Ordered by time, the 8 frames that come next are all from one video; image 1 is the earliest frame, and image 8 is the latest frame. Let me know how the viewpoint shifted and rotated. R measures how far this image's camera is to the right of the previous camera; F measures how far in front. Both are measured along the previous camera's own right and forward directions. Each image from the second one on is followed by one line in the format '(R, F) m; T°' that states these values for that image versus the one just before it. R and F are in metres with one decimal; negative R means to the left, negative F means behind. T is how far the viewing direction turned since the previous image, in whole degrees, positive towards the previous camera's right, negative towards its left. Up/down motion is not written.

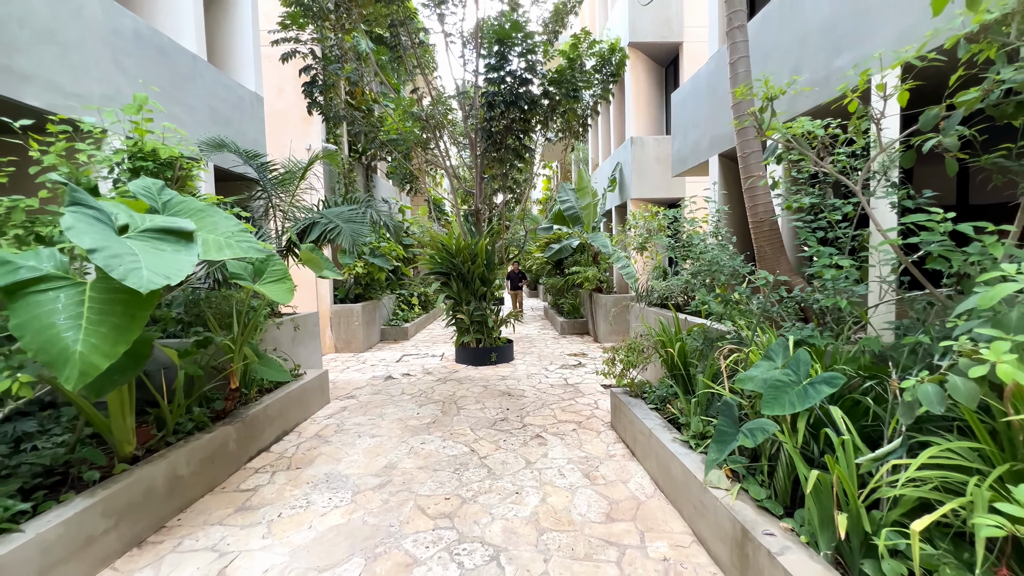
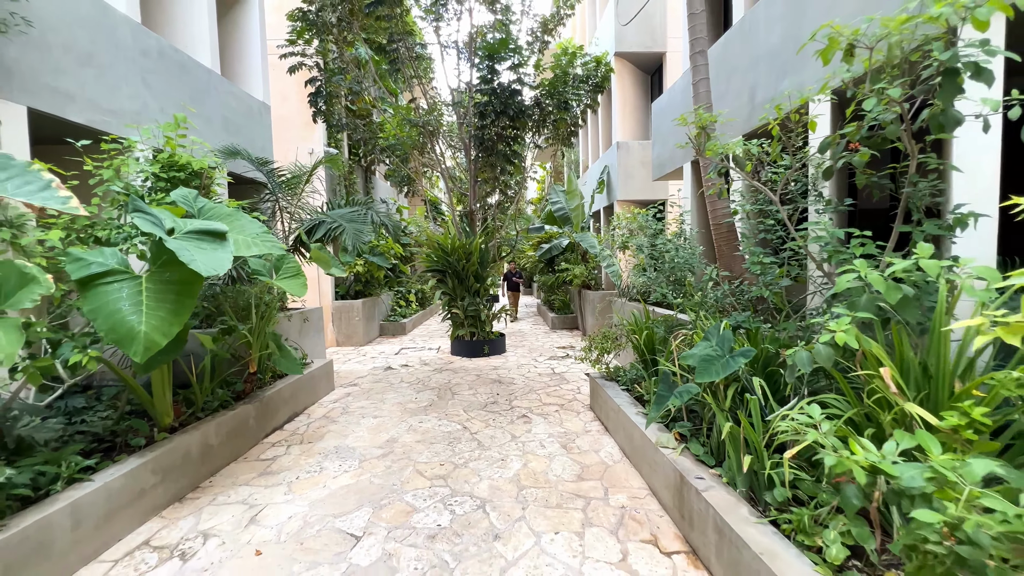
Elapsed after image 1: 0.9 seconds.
(+0.1, -0.4) m; 0°
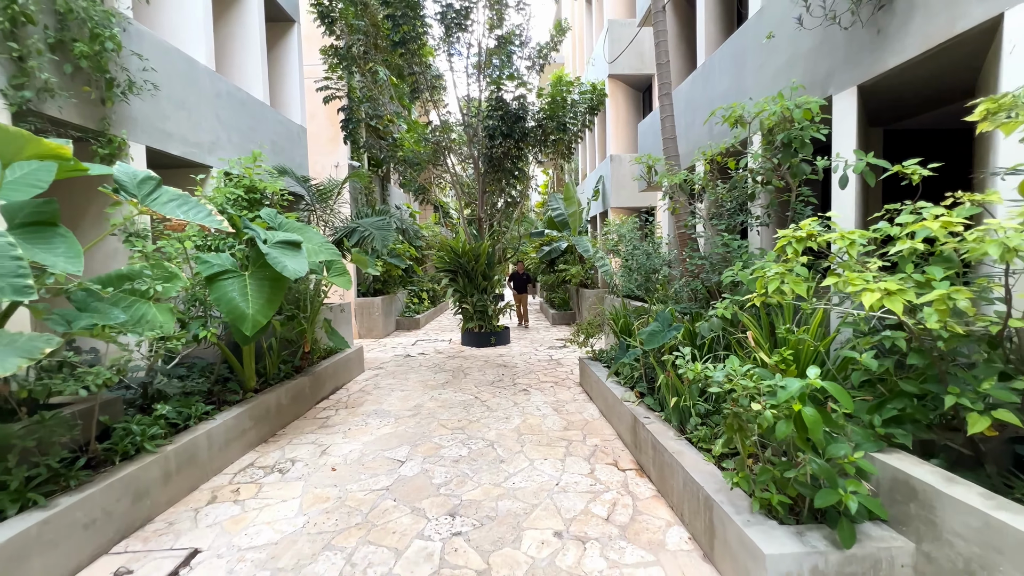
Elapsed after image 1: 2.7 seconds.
(0.0, -0.9) m; -1°
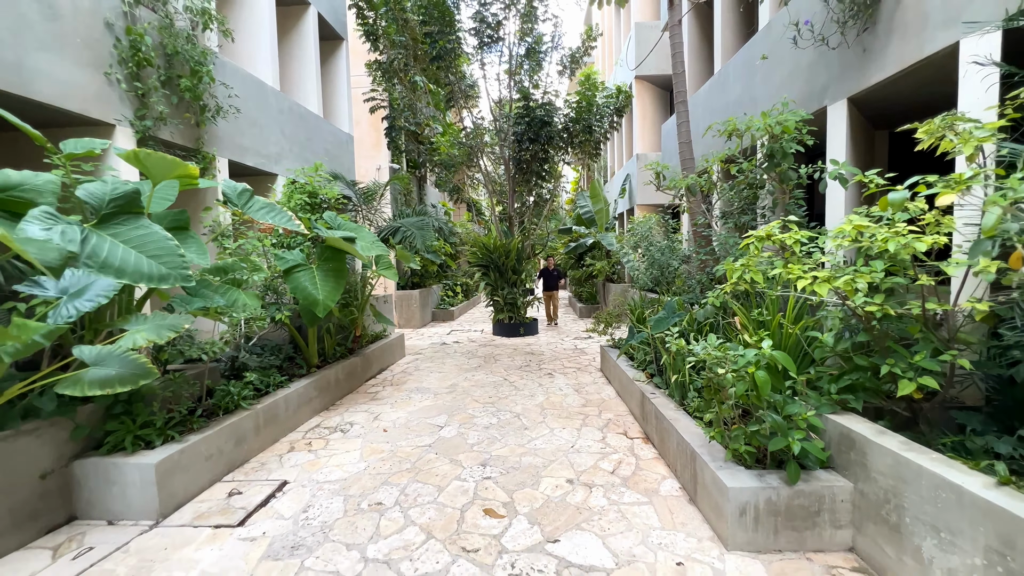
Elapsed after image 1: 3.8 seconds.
(+0.1, -0.5) m; -4°
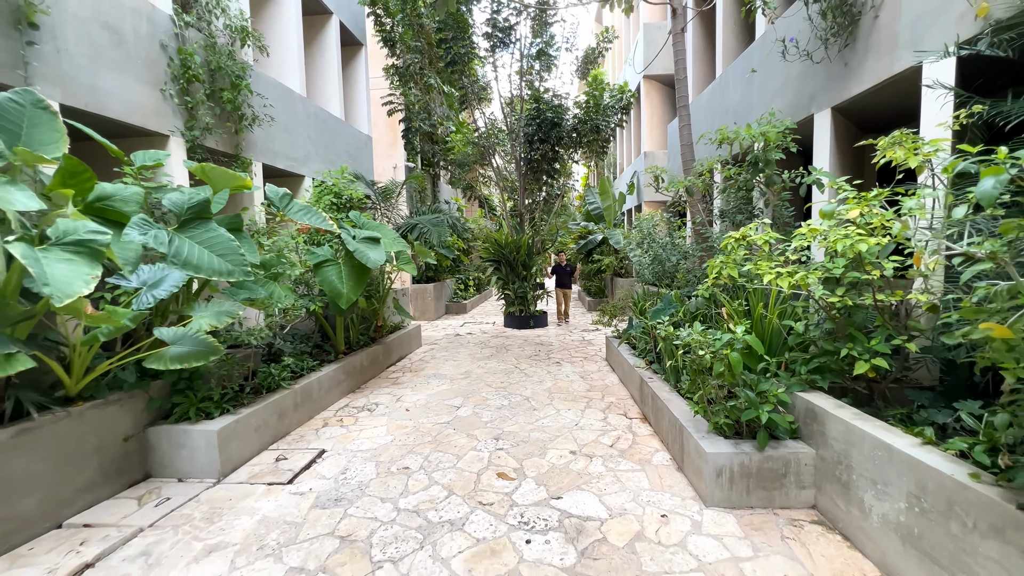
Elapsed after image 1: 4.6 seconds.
(0.0, -0.4) m; -1°
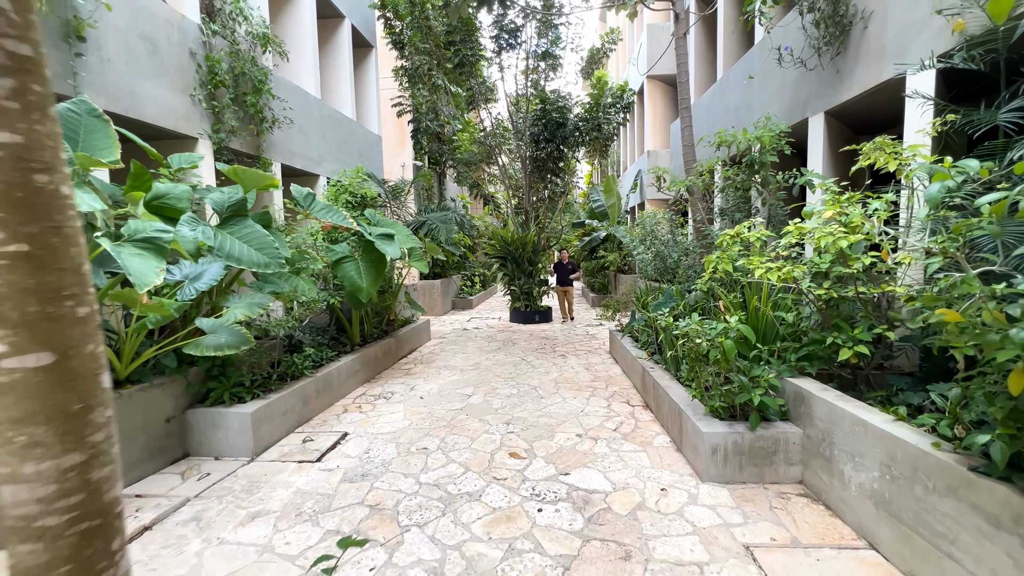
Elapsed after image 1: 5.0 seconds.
(-0.1, -0.2) m; 0°
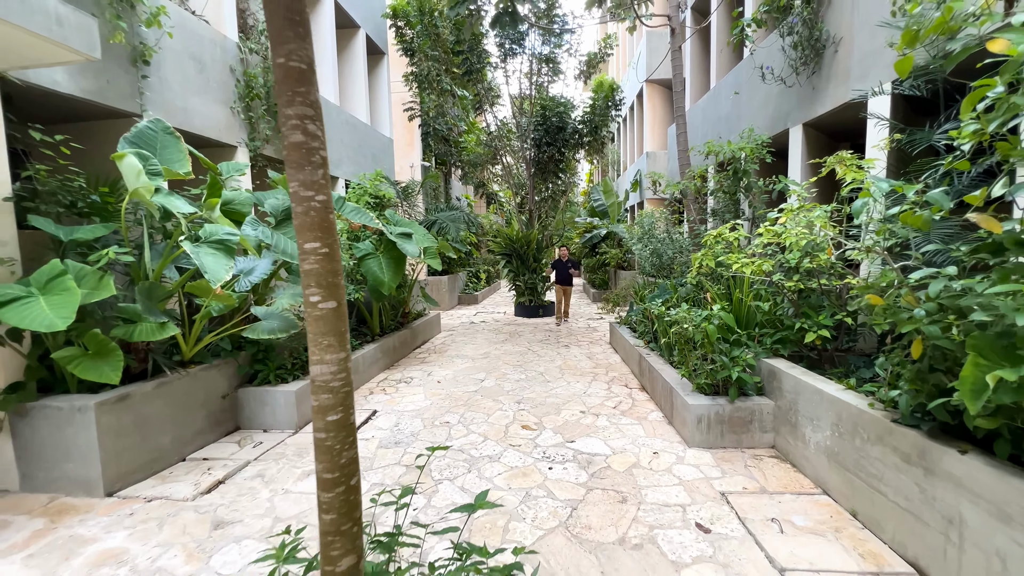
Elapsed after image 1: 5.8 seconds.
(-0.1, -0.4) m; 0°
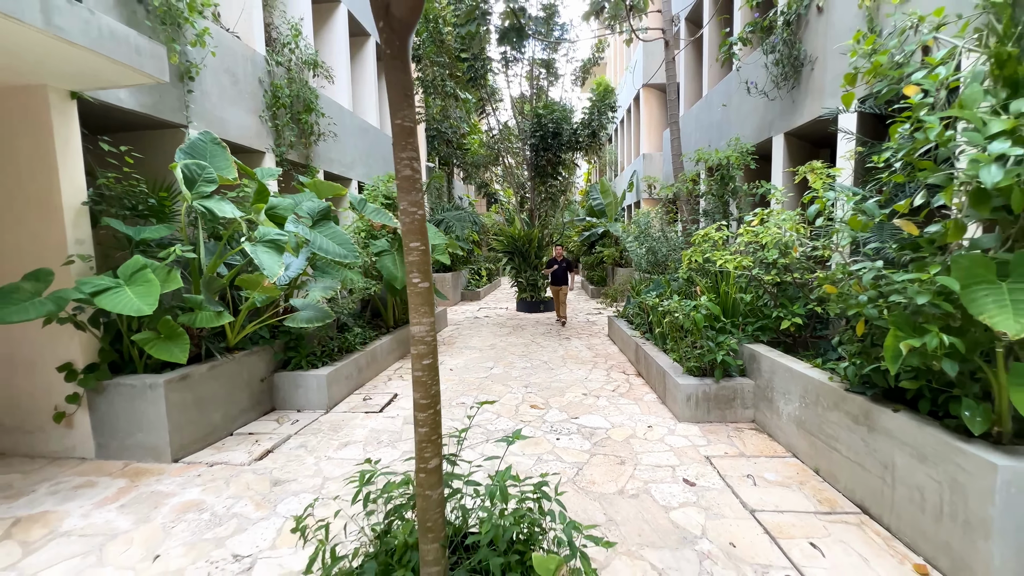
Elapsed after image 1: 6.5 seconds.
(-0.1, -0.4) m; 0°
